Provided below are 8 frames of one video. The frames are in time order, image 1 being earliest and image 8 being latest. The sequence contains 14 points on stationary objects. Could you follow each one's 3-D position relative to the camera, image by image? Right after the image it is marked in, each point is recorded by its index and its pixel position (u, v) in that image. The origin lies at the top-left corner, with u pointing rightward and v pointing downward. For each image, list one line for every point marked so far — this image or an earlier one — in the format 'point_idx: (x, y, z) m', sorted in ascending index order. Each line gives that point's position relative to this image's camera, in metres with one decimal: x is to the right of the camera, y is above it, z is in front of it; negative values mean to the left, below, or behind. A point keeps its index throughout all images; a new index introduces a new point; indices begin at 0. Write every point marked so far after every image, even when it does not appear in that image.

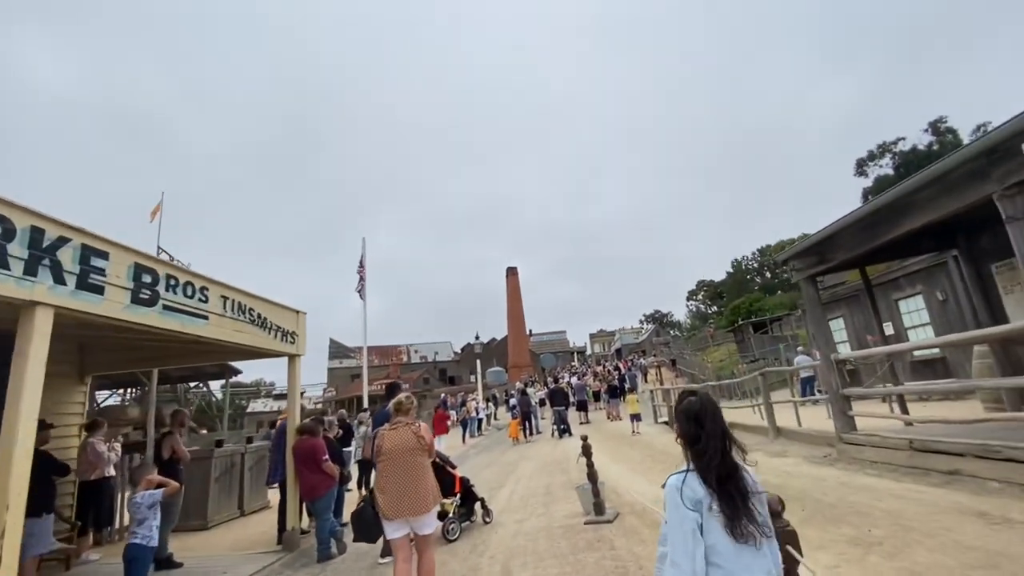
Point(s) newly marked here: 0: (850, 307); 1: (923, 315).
0: (+11.3, -0.6, +17.3) m
1: (+11.5, -0.8, +14.5) m
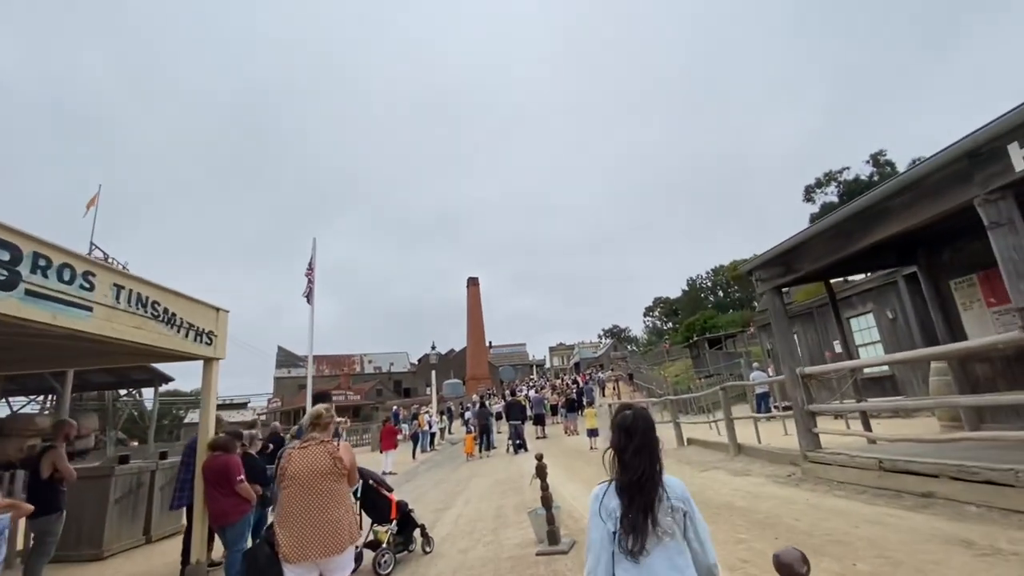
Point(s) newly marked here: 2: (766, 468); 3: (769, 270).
0: (+9.9, -1.2, +17.5) m
1: (+10.3, -1.3, +14.7) m
2: (+3.8, -2.7, +7.8) m
3: (+3.8, +0.3, +7.4) m
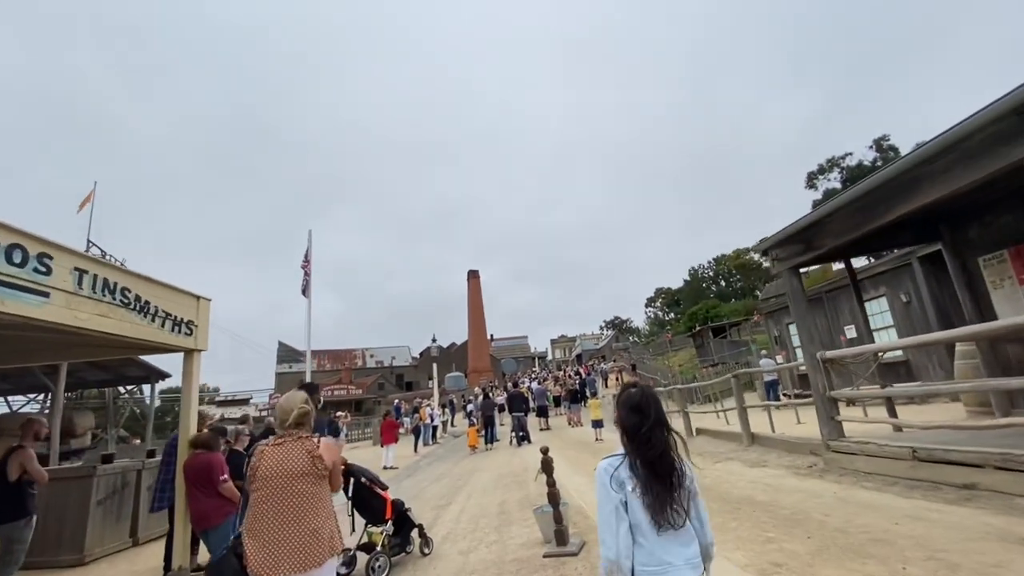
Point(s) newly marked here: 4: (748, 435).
0: (+9.9, -0.7, +17.1) m
1: (+10.3, -0.8, +14.3) m
2: (+3.8, -2.4, +7.4) m
3: (+3.8, +0.5, +7.0) m
4: (+4.0, -2.5, +8.7) m
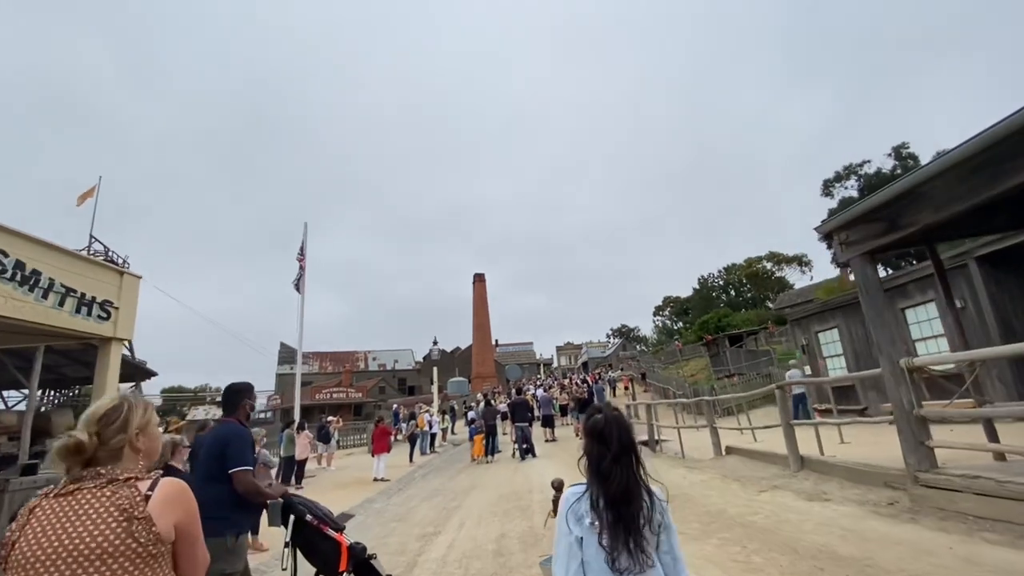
0: (+10.1, -0.9, +15.6) m
1: (+10.5, -0.9, +12.8) m
2: (+3.9, -2.3, +6.0) m
3: (+3.8, +0.6, +5.7) m
4: (+4.0, -2.4, +7.3) m
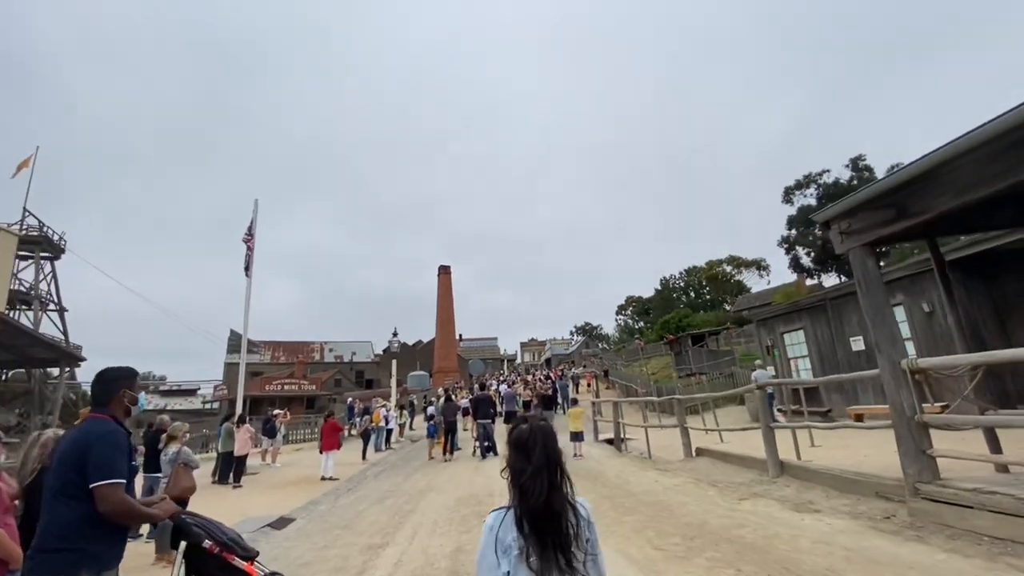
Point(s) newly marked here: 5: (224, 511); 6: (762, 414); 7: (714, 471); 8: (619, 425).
0: (+9.1, -0.9, +15.5) m
1: (+9.6, -1.0, +12.8) m
2: (+3.4, -2.3, +5.5) m
3: (+3.5, +0.7, +5.2) m
4: (+3.5, -2.3, +6.9) m
5: (-5.3, -4.1, +9.6) m
6: (+3.4, -1.7, +7.1) m
7: (+3.1, -2.8, +7.8) m
8: (+2.6, -3.4, +12.7) m
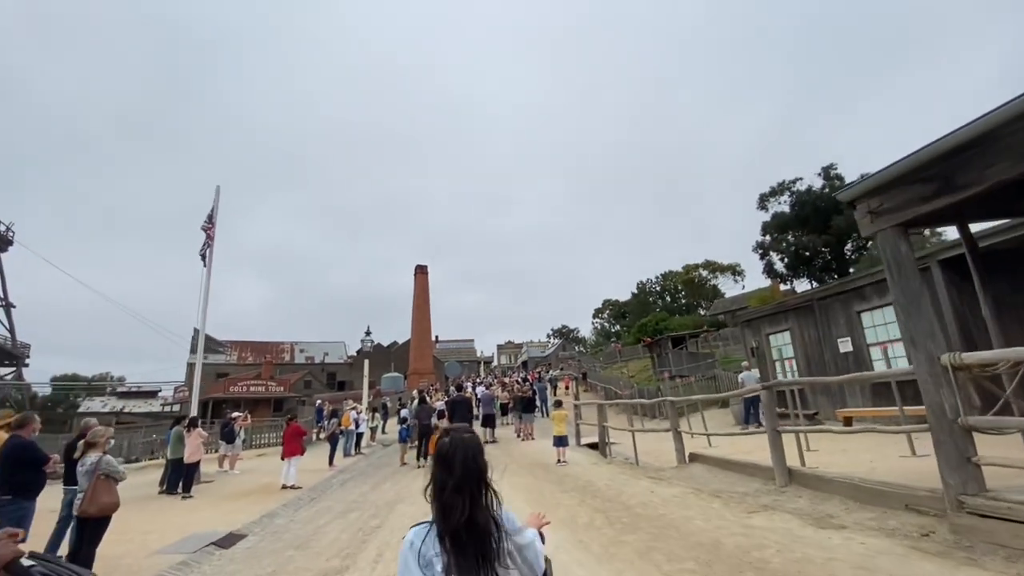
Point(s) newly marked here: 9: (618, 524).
0: (+8.4, -0.9, +15.2) m
1: (+9.1, -1.0, +12.4) m
2: (+3.3, -2.1, +4.9) m
3: (+3.4, +0.8, +4.6) m
4: (+3.3, -2.2, +6.2) m
5: (-5.7, -3.9, +8.6) m
6: (+3.2, -1.6, +6.5) m
7: (+2.8, -2.6, +7.1) m
8: (+2.1, -3.3, +12.1) m
9: (+1.1, -2.5, +5.4) m
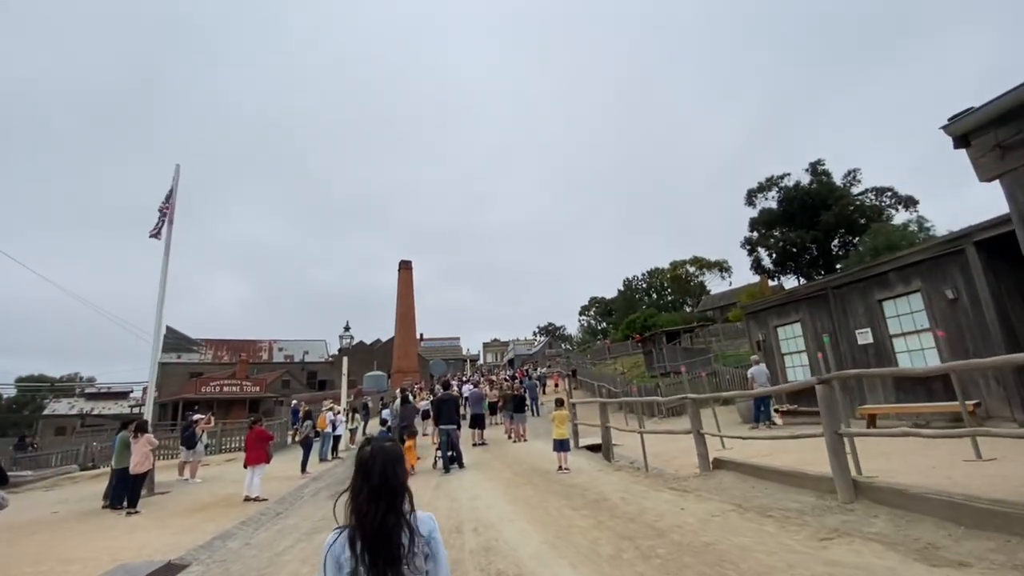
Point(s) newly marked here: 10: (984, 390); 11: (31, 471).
0: (+8.2, -0.6, +14.1) m
1: (+9.0, -0.7, +11.4) m
2: (+3.3, -1.9, +3.7) m
3: (+3.5, +1.1, +3.4) m
4: (+3.3, -1.9, +5.1) m
5: (-5.7, -3.7, +7.2) m
6: (+3.2, -1.3, +5.3) m
7: (+2.8, -2.4, +6.0) m
8: (+2.0, -3.0, +10.9) m
9: (+1.2, -2.2, +4.2) m
10: (+8.8, -1.9, +9.7) m
11: (-17.3, -6.6, +18.6) m
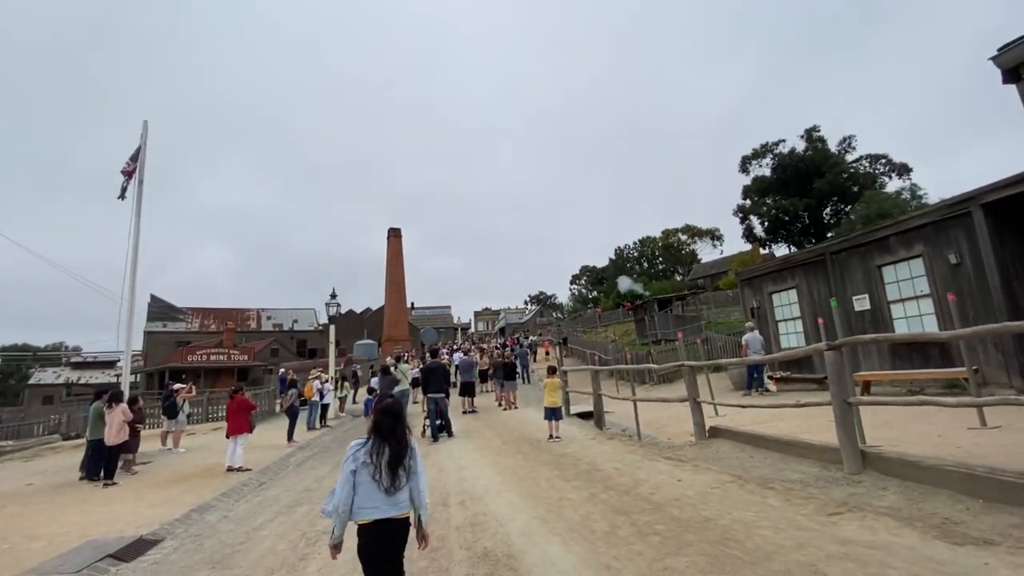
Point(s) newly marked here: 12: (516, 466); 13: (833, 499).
0: (+8.0, +0.4, +13.9) m
1: (+8.8, +0.1, +11.2) m
2: (+3.3, -1.6, +3.5) m
3: (+3.4, +1.4, +3.0) m
4: (+3.2, -1.5, +4.8) m
5: (-5.9, -3.2, +6.8) m
6: (+3.1, -0.9, +5.0) m
7: (+2.7, -1.9, +5.7) m
8: (+1.8, -2.3, +10.6) m
9: (+1.1, -1.9, +3.9) m
10: (+8.6, -1.2, +9.5) m
11: (-17.6, -5.4, +18.3) m
12: (+0.1, -2.5, +7.2) m
13: (+2.7, -1.8, +4.3) m
